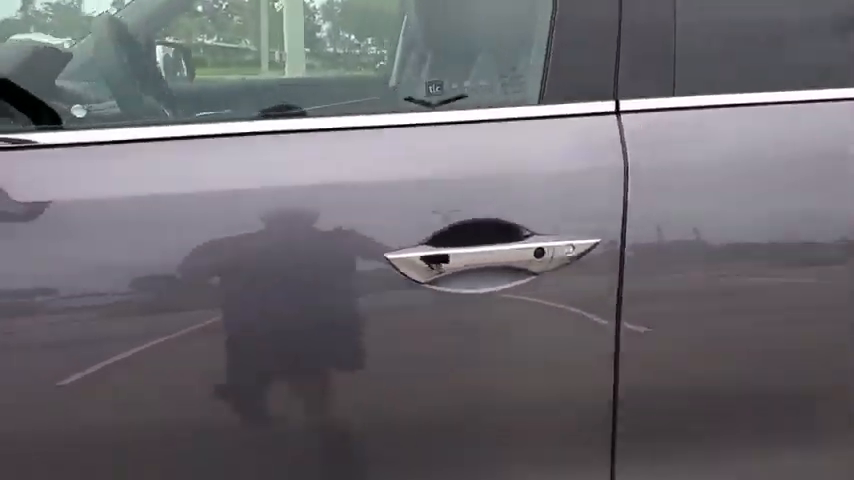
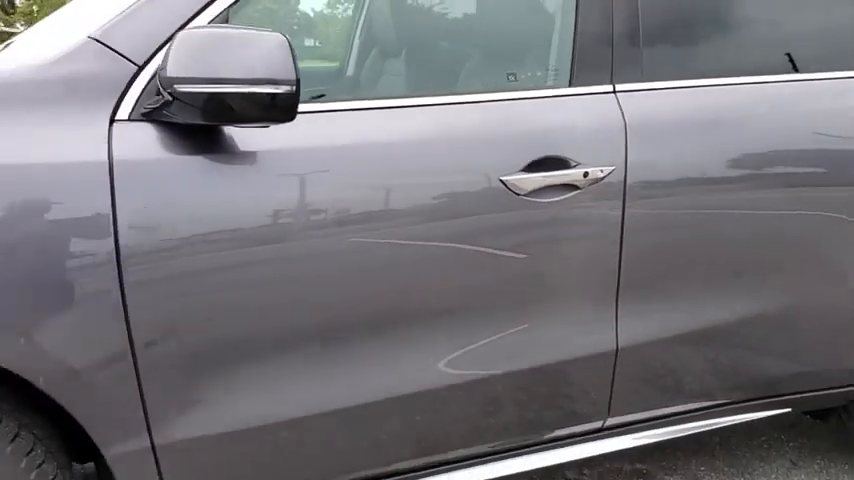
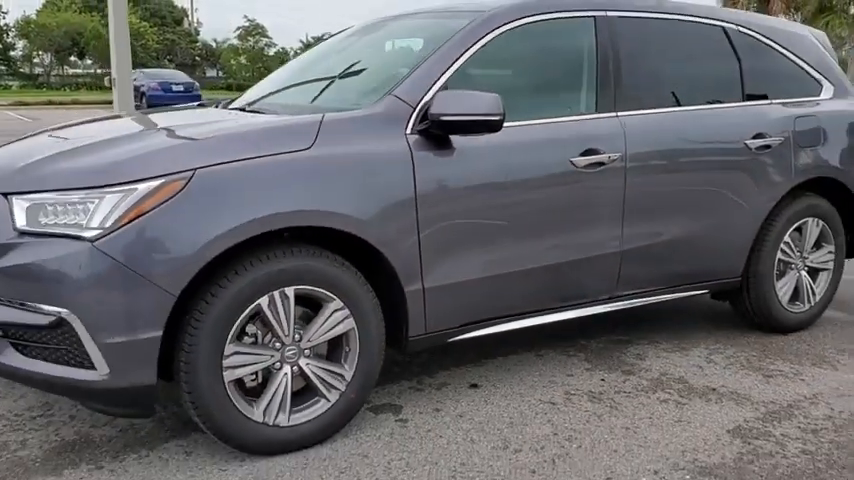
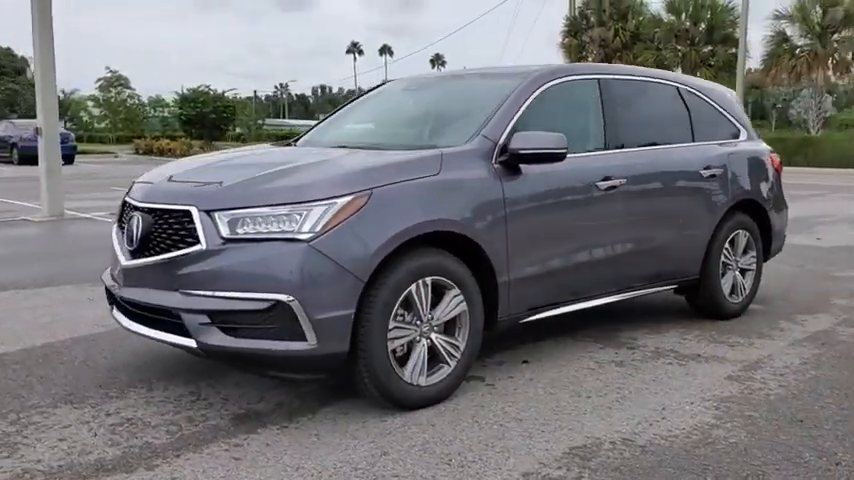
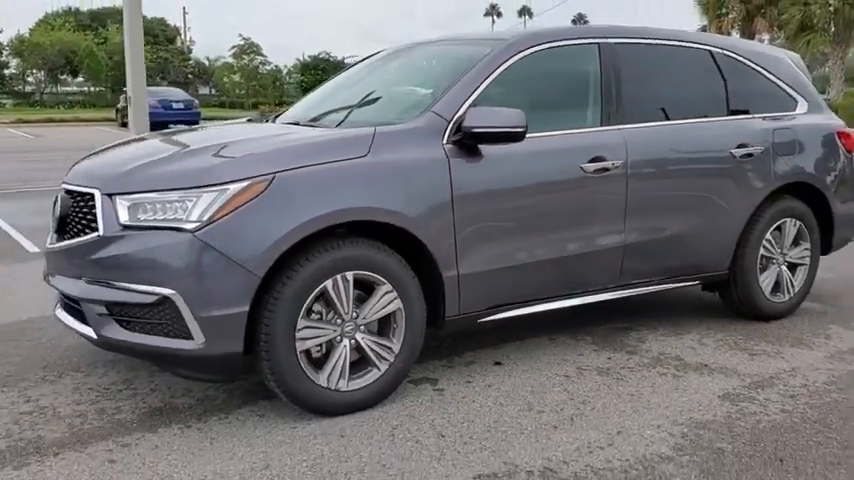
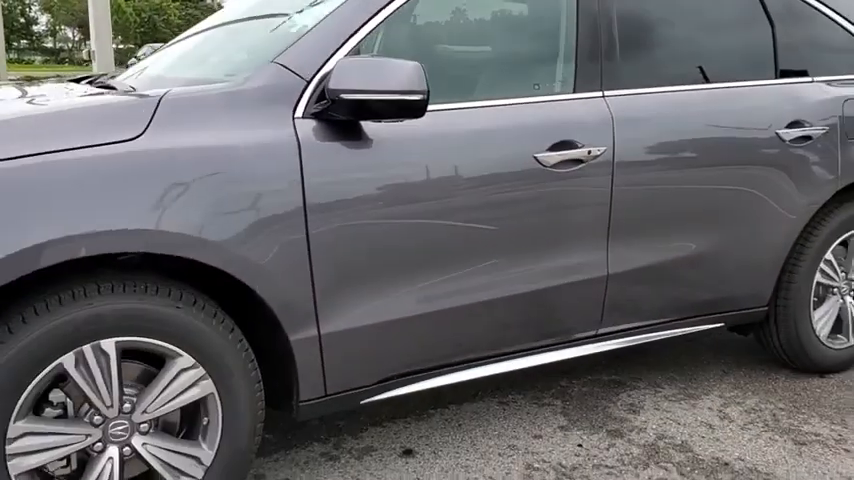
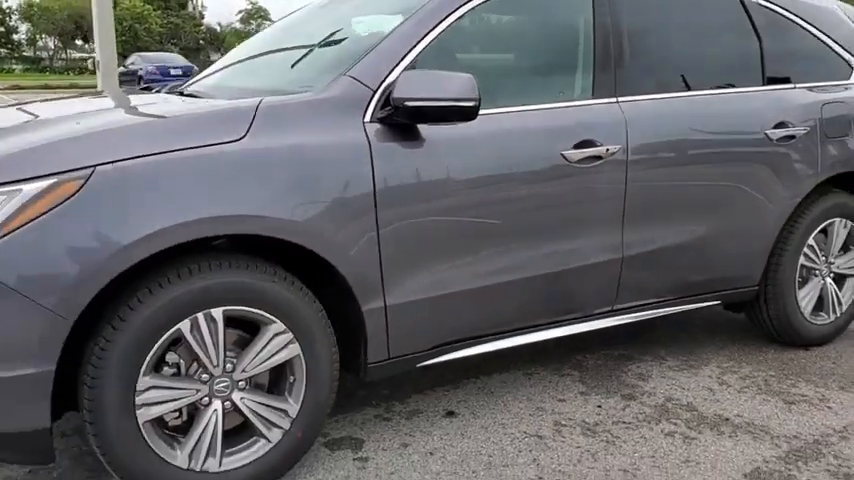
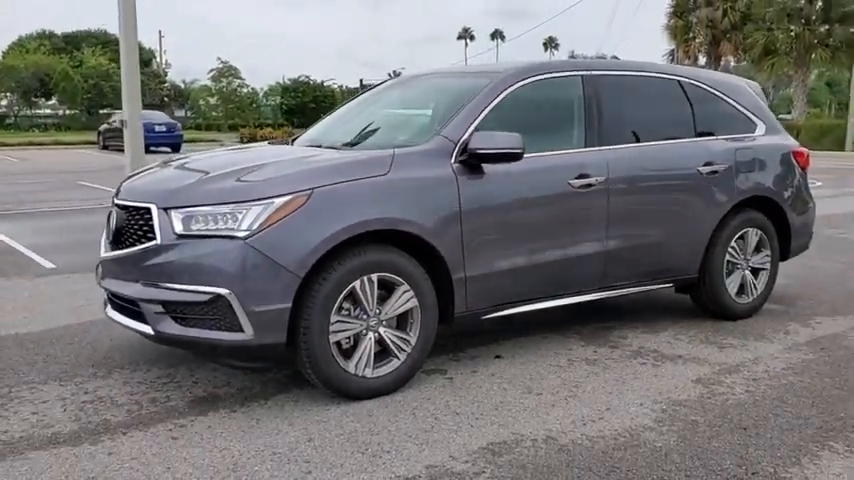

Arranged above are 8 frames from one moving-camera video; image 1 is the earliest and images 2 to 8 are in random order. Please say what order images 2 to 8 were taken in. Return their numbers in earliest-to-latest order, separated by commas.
2, 6, 7, 3, 5, 8, 4
